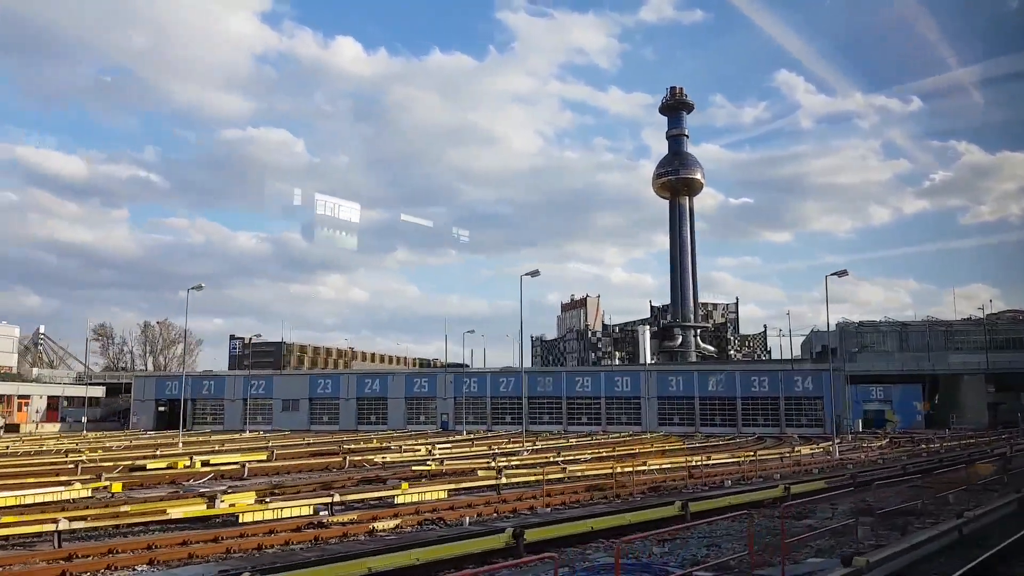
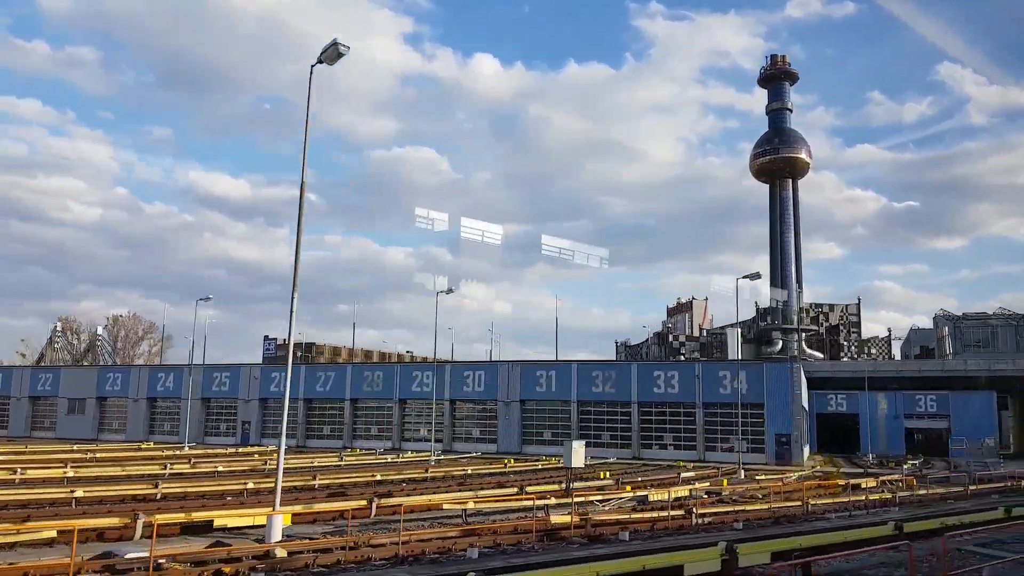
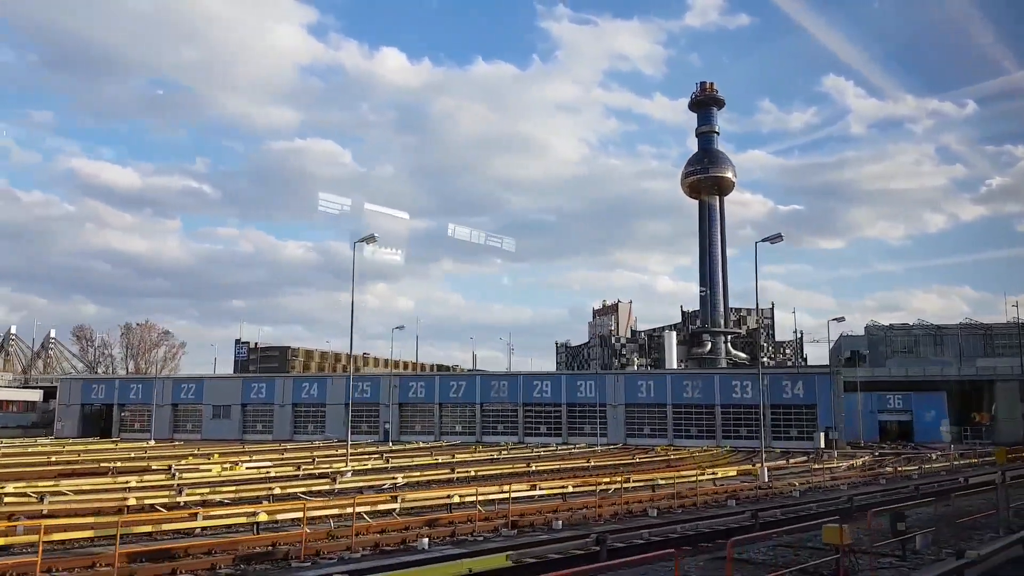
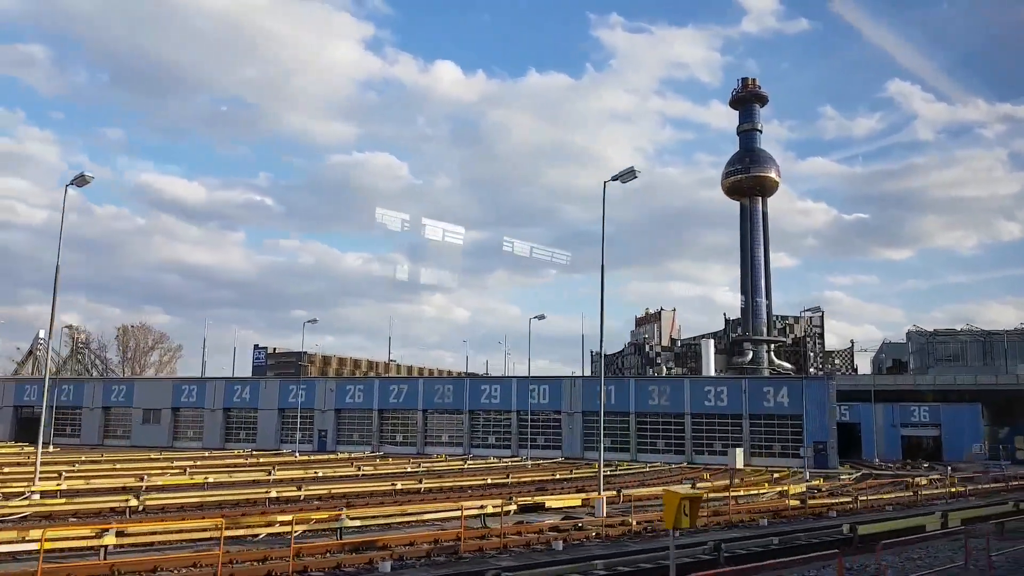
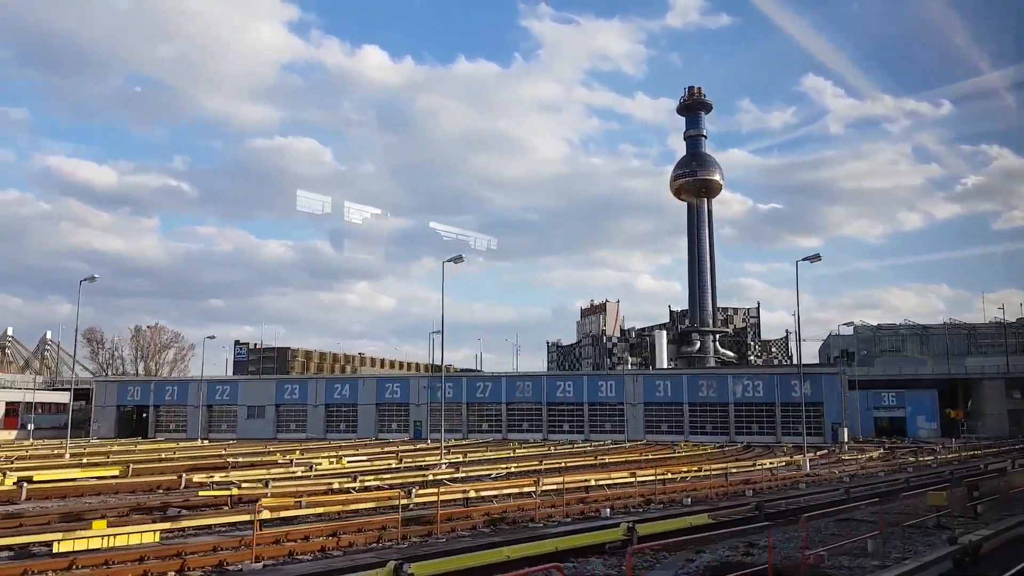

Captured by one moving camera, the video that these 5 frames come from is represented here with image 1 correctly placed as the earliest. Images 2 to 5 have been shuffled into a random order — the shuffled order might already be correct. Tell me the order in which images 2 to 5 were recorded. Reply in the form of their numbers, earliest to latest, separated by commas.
5, 3, 4, 2
